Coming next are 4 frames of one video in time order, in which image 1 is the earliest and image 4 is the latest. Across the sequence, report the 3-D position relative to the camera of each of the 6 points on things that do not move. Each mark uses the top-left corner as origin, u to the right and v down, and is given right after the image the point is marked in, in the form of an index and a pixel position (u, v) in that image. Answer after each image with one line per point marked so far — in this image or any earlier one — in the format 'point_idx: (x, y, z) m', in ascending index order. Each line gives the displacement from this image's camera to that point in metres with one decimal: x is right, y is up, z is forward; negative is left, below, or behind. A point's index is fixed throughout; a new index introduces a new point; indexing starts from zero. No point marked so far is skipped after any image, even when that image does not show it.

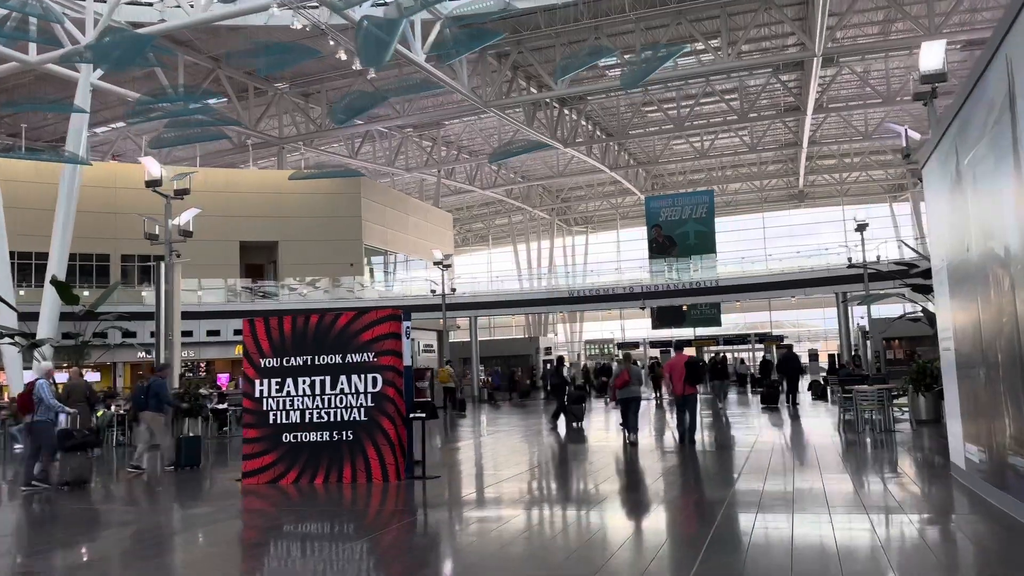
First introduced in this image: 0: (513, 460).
0: (+0.2, -3.2, +15.0) m
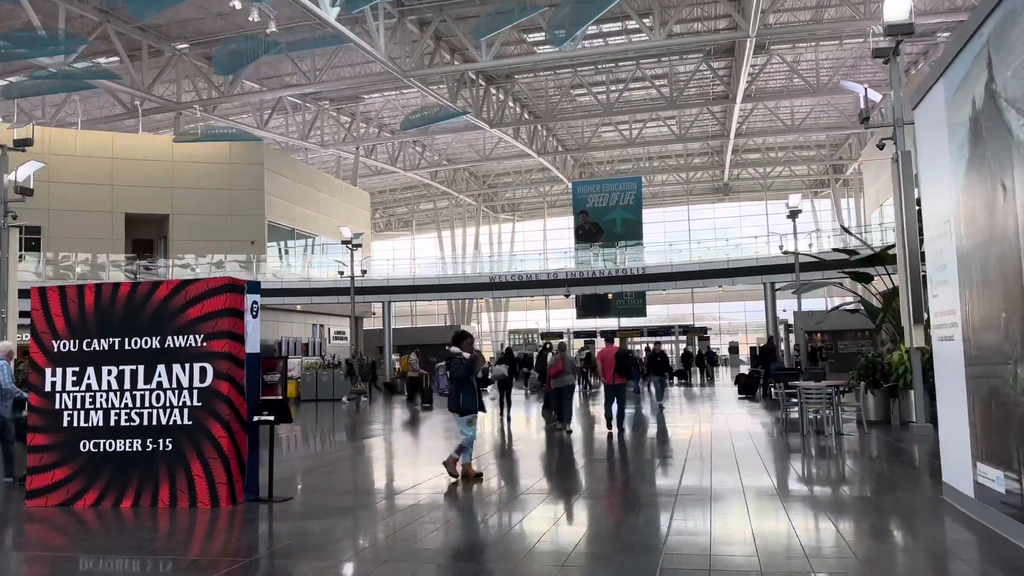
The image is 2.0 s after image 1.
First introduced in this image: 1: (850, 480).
0: (-1.4, -2.8, +13.2) m
1: (+3.7, -2.1, +8.9) m
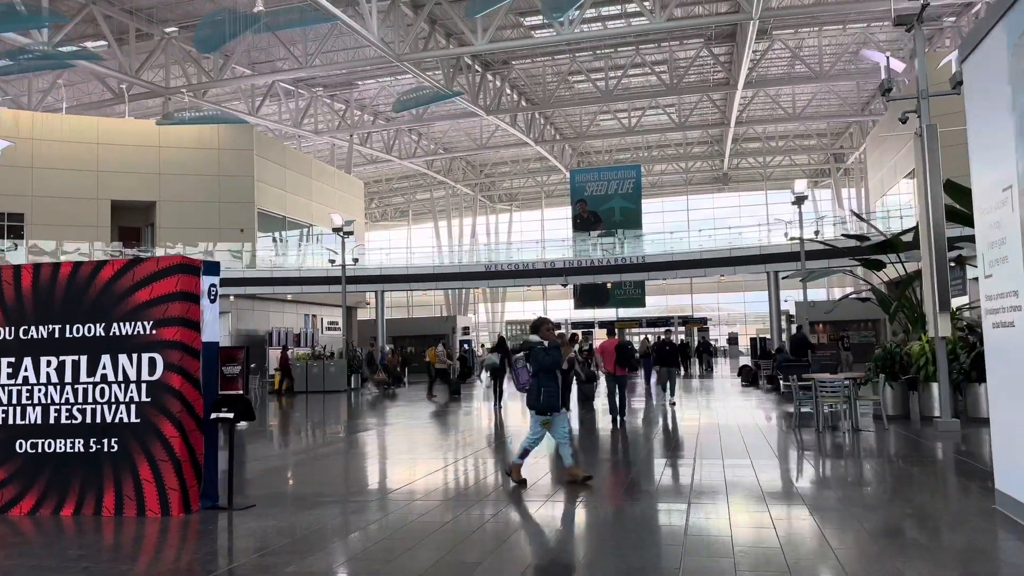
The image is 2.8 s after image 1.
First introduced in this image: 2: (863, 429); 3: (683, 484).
0: (-1.5, -2.6, +12.6) m
1: (+3.7, -2.0, +8.3) m
2: (+4.5, -1.8, +10.3) m
3: (+1.7, -2.1, +8.3) m
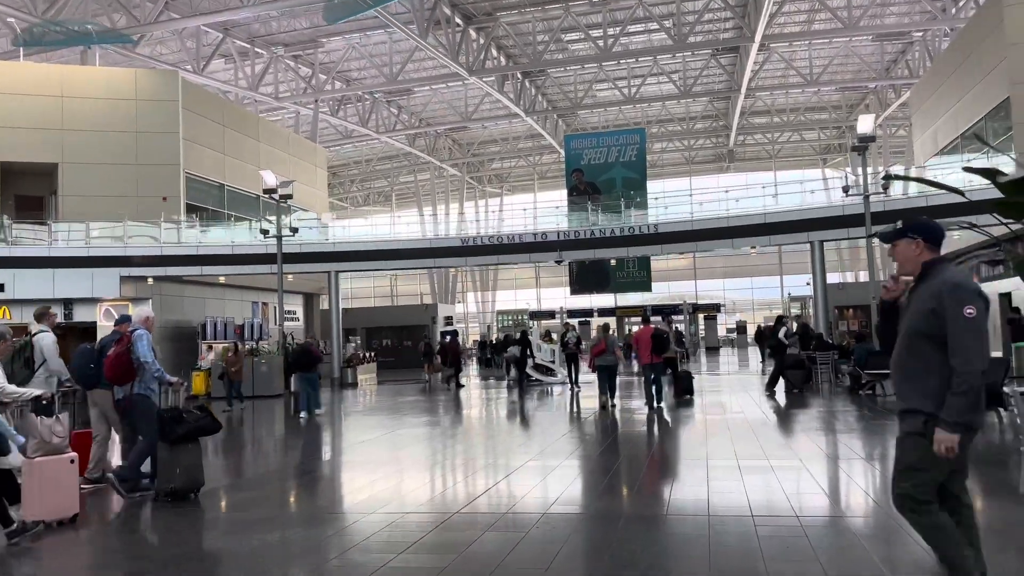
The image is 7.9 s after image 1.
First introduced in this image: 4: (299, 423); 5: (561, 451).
0: (-1.8, -2.2, +8.1) m
1: (+3.4, -1.6, +3.8) m
2: (+4.1, -1.4, +5.8) m
3: (+1.4, -1.7, +3.8) m
4: (-4.3, -2.7, +16.0) m
5: (+0.8, -2.1, +9.8) m
